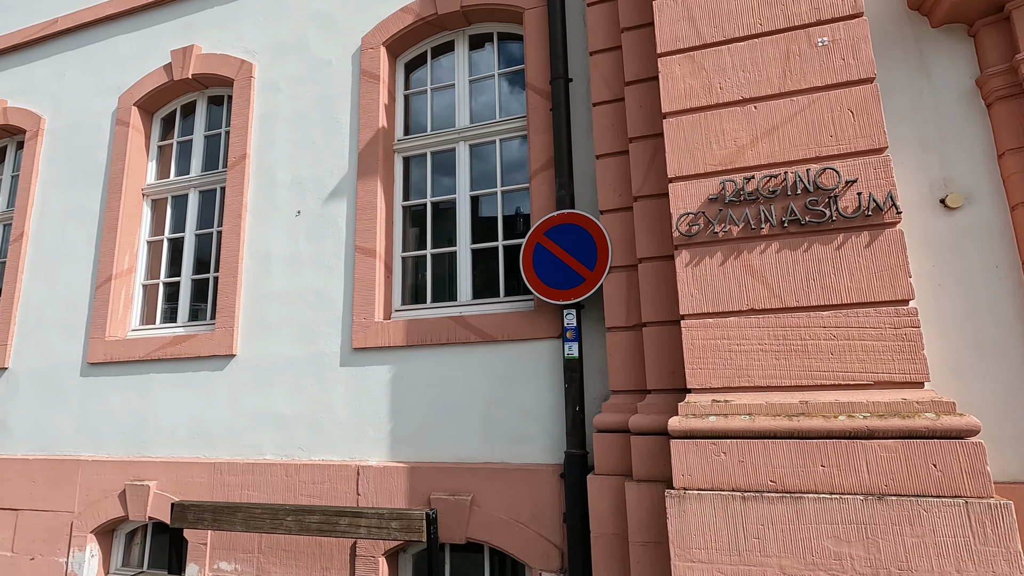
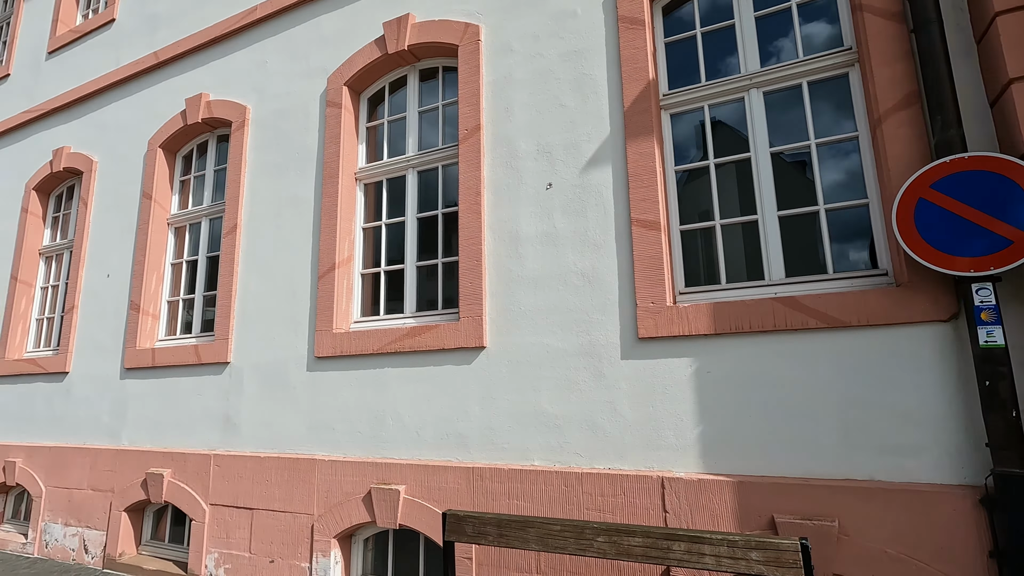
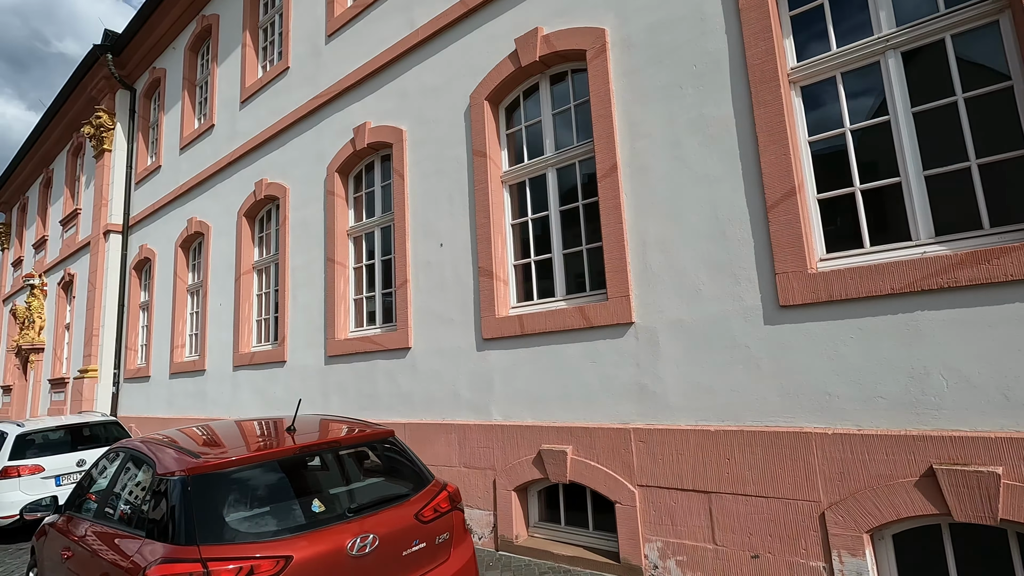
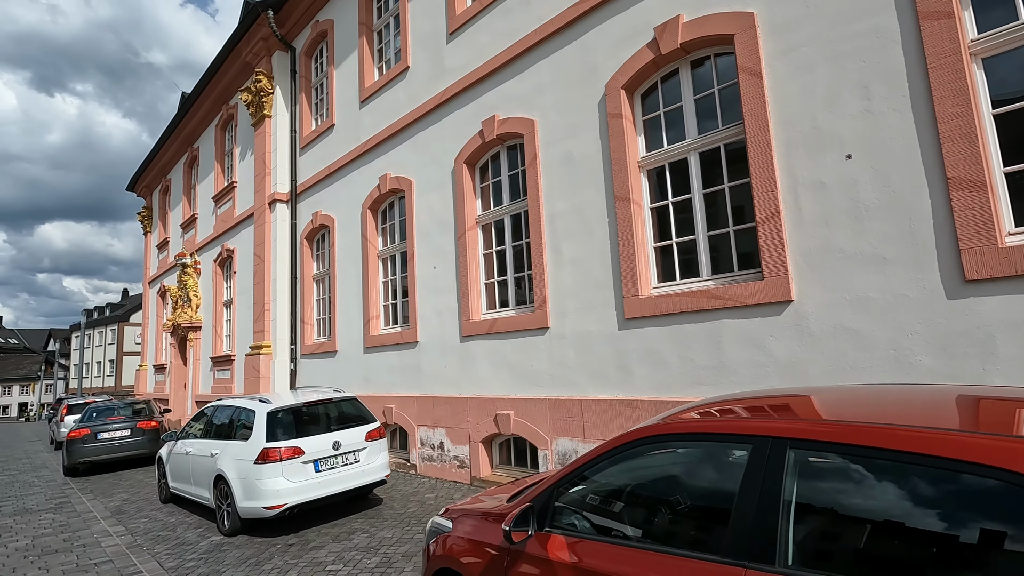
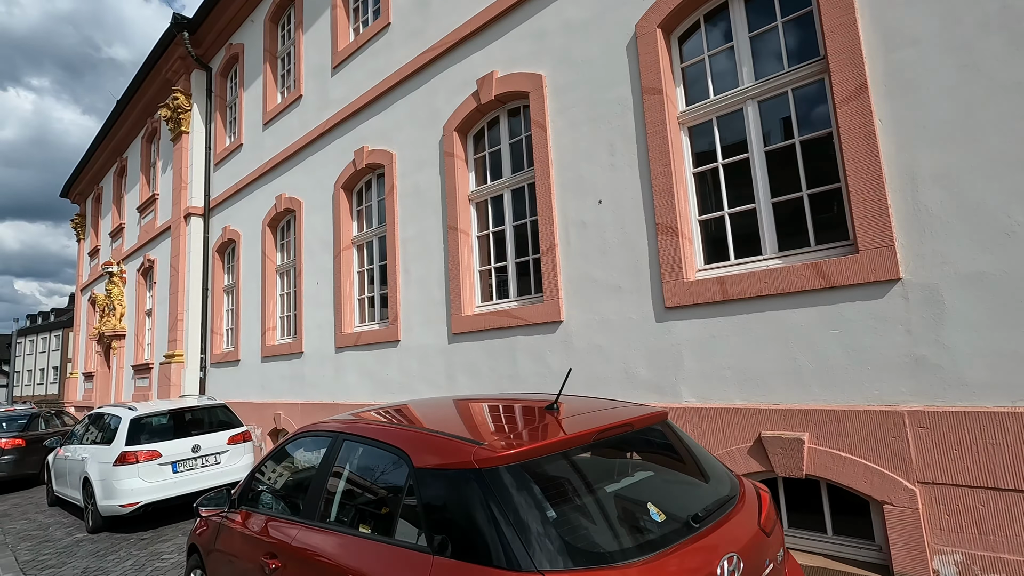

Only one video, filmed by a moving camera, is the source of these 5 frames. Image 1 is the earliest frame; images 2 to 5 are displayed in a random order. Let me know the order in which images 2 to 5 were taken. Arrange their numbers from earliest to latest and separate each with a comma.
2, 3, 5, 4
